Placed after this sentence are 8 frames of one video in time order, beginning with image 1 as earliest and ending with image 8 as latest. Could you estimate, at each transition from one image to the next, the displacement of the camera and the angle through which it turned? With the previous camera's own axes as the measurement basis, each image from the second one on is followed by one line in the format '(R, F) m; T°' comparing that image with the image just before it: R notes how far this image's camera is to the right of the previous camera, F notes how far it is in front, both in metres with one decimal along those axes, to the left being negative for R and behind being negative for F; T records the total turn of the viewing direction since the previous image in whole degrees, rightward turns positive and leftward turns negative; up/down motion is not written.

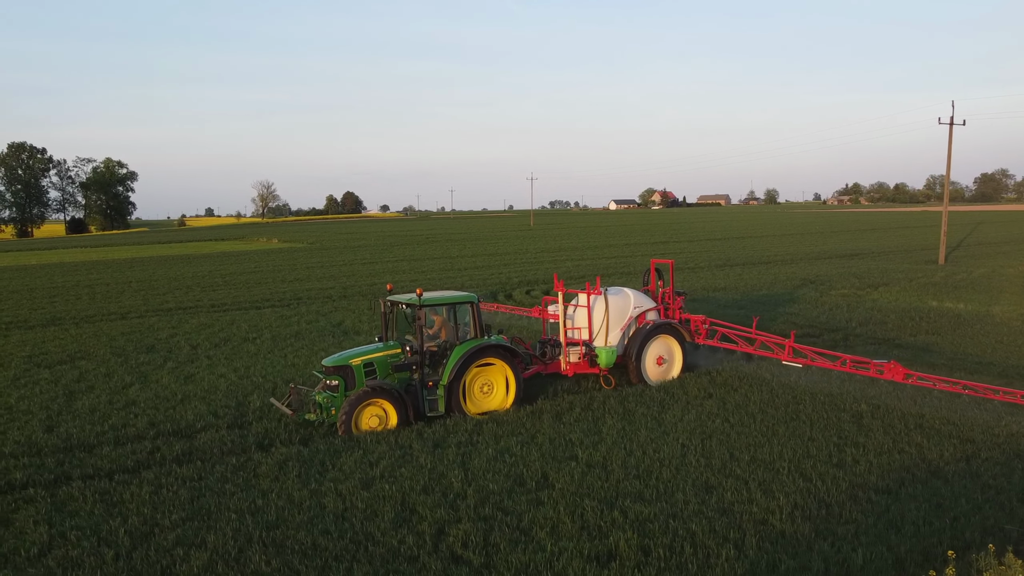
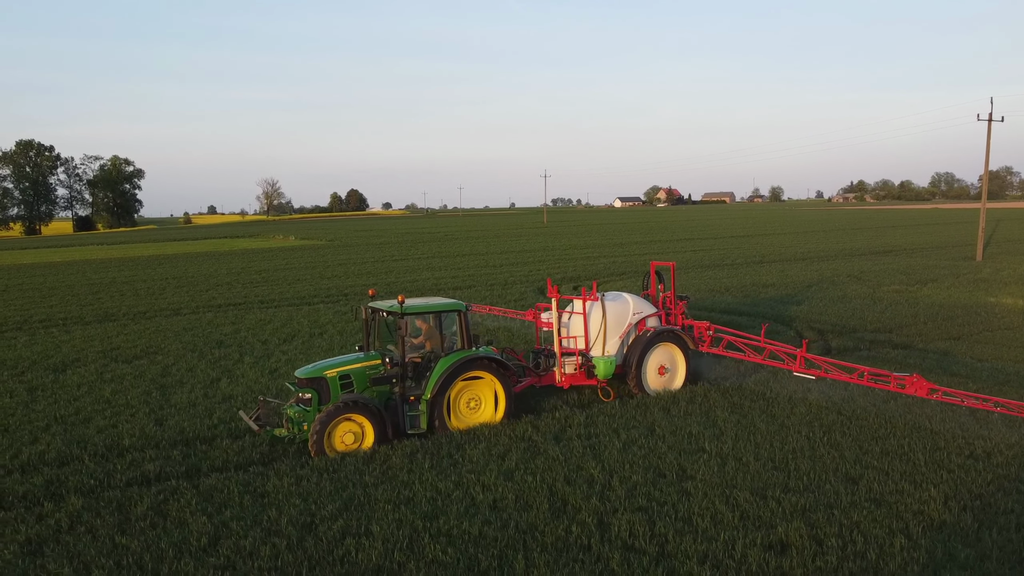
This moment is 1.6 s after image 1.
(-1.1, 0.0) m; 0°
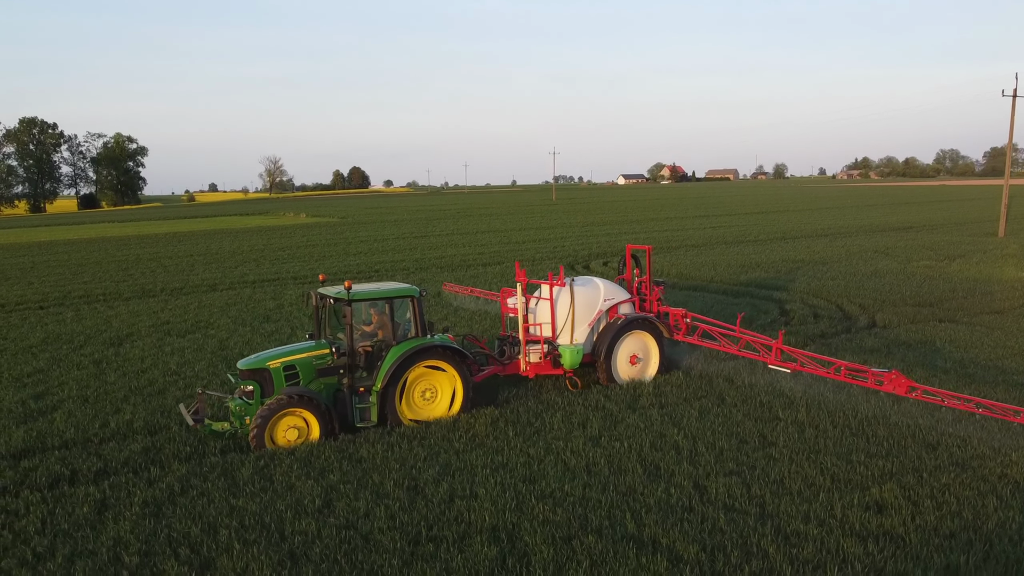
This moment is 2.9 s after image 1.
(-0.7, -0.2) m; 0°
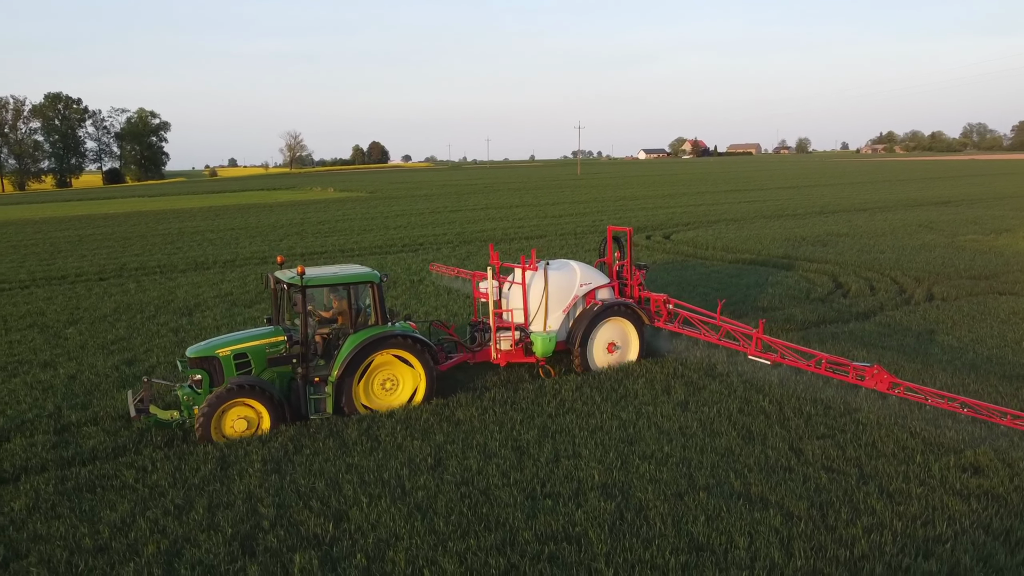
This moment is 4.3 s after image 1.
(-0.6, -0.2) m; -1°
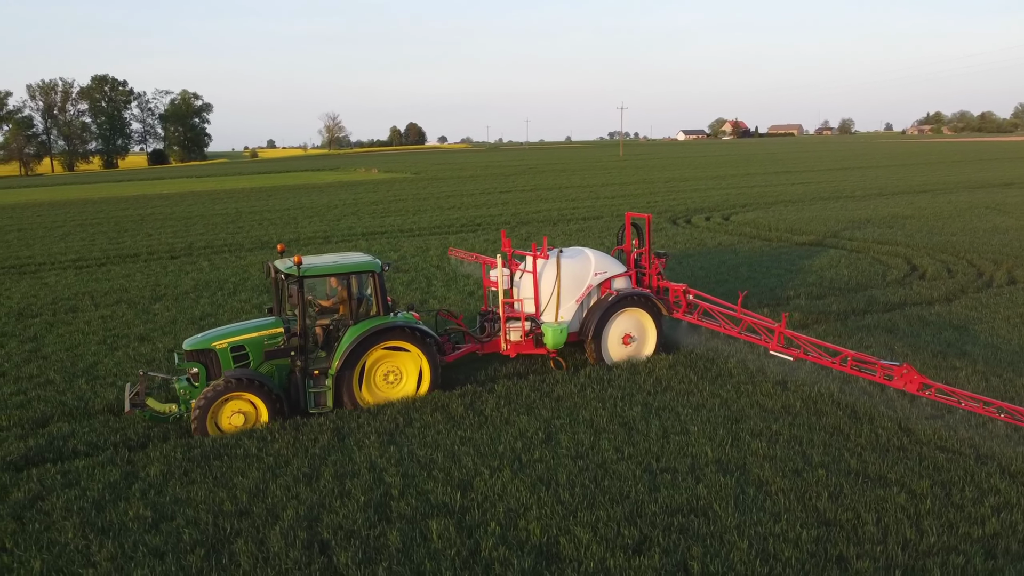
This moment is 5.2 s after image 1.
(-0.6, -0.1) m; -2°
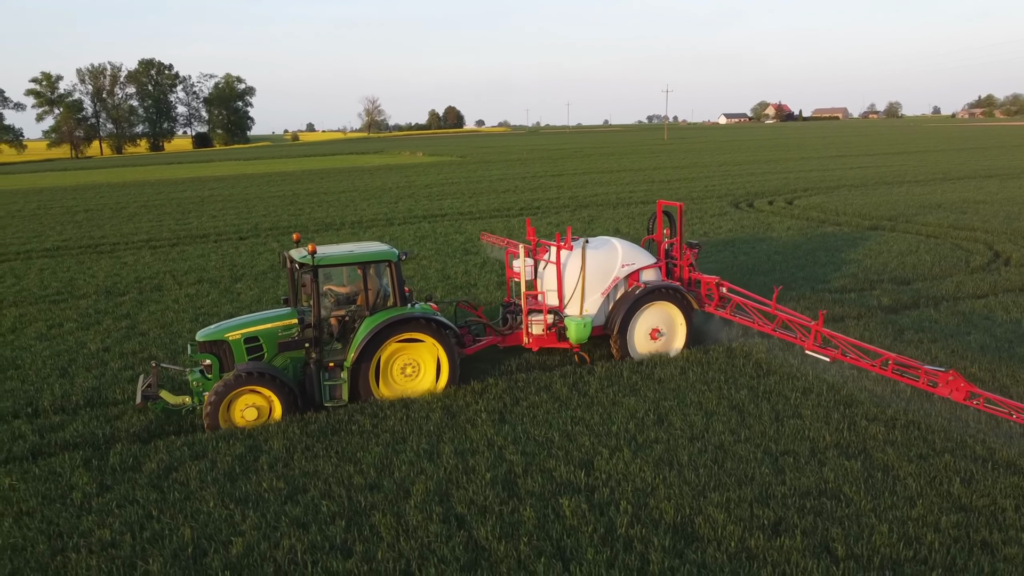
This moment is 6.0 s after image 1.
(-0.6, 0.0) m; -2°
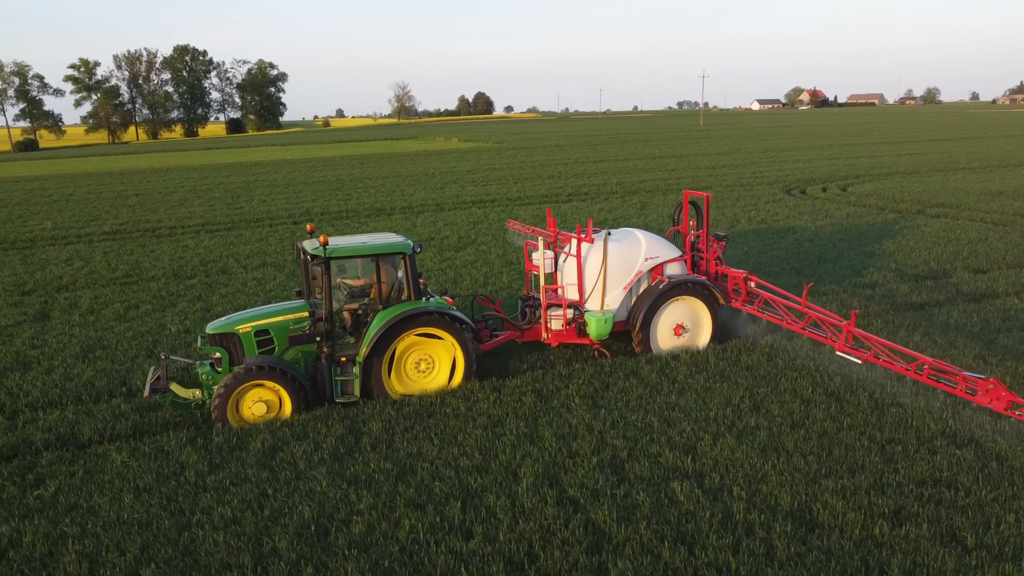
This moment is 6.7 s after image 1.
(-0.5, 0.0) m; -2°
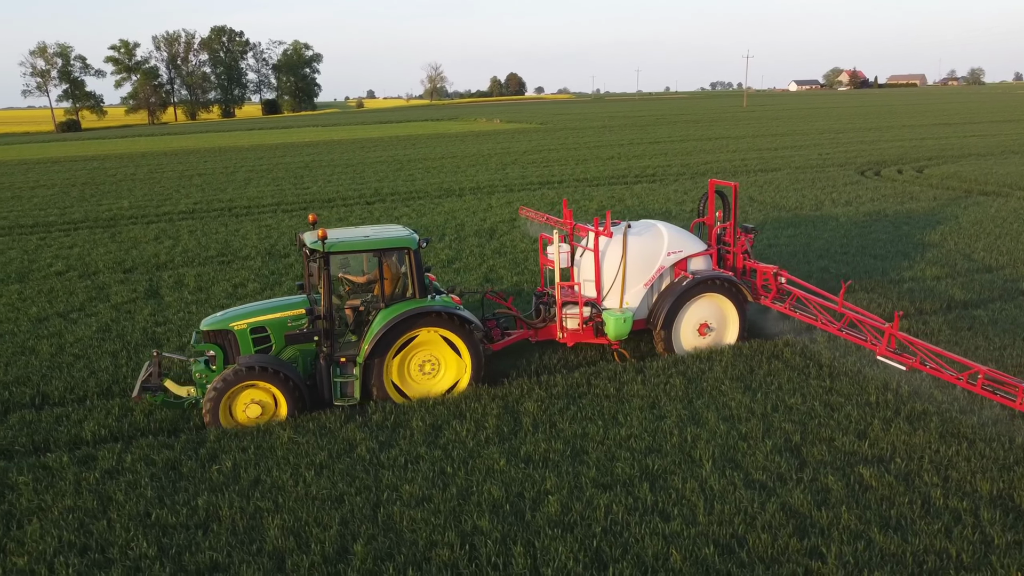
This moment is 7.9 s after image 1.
(-0.9, 0.0) m; -2°
